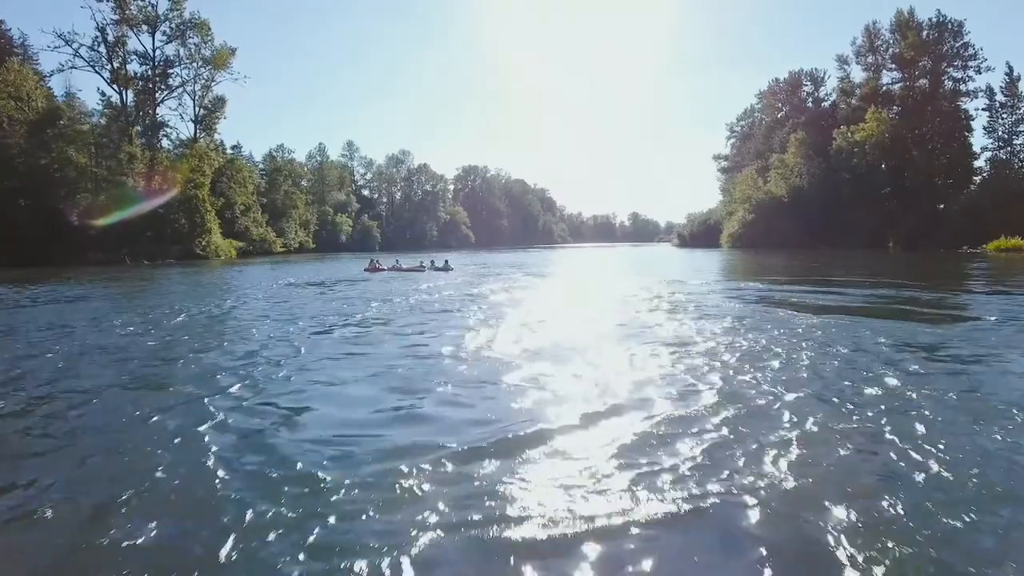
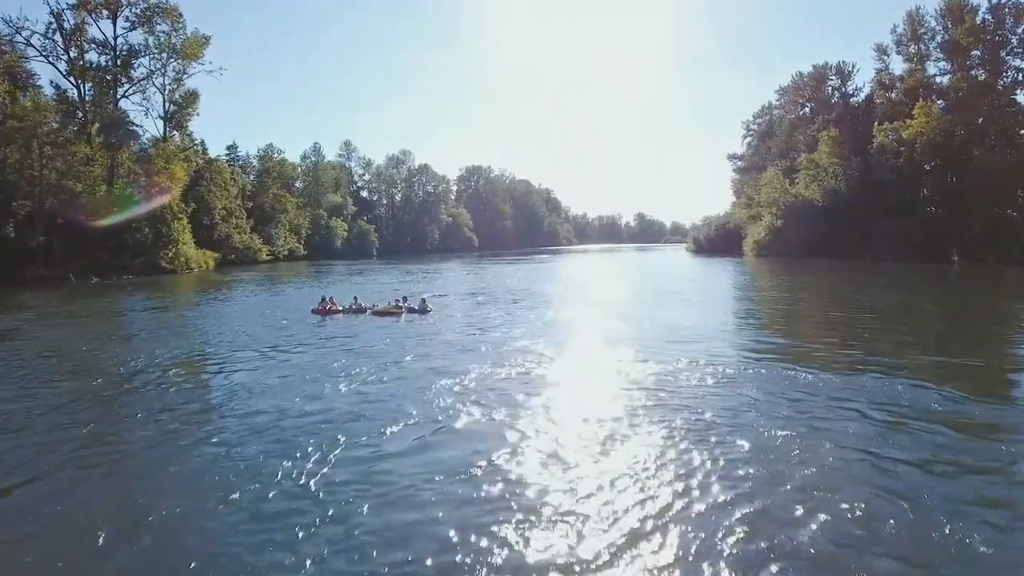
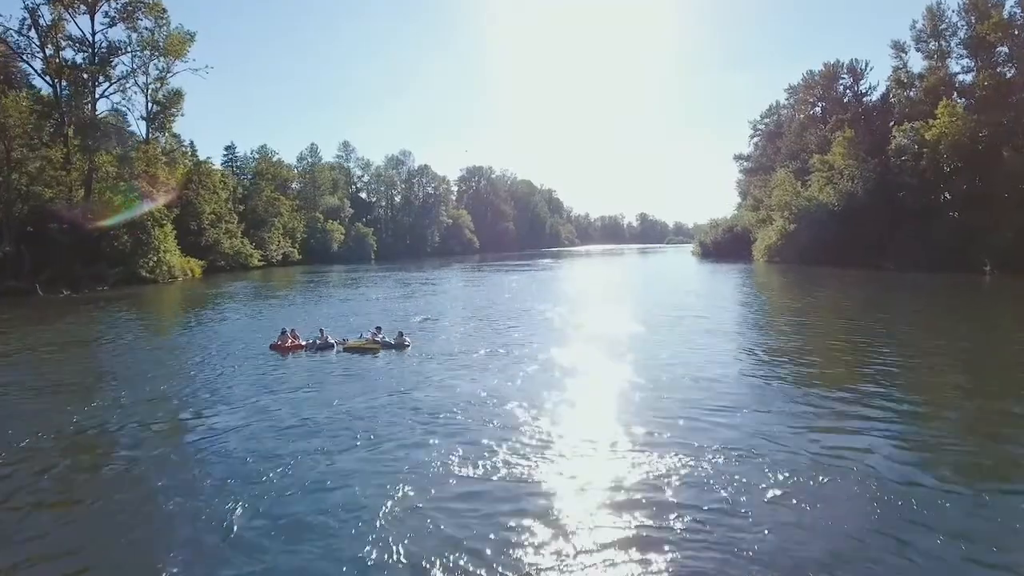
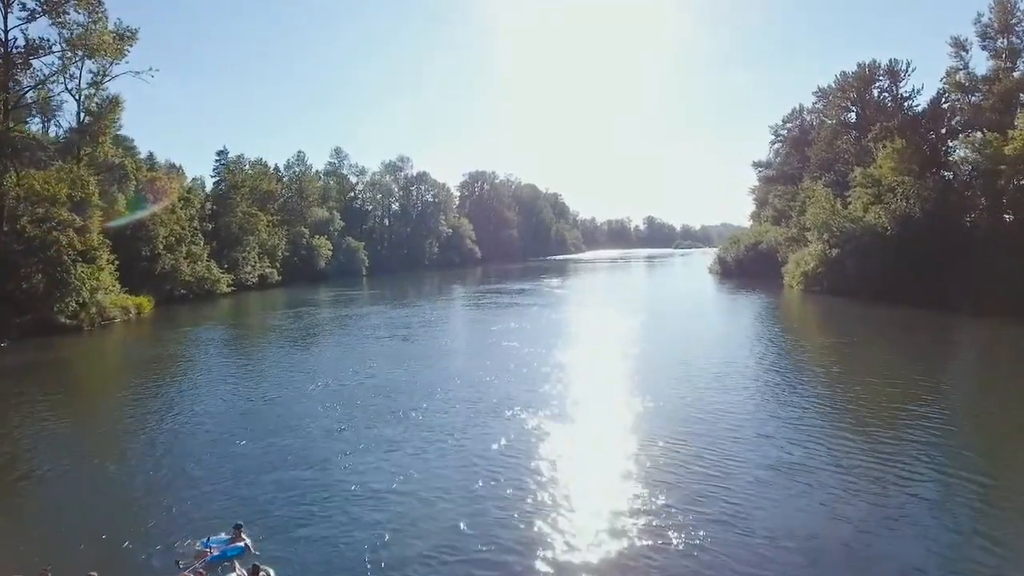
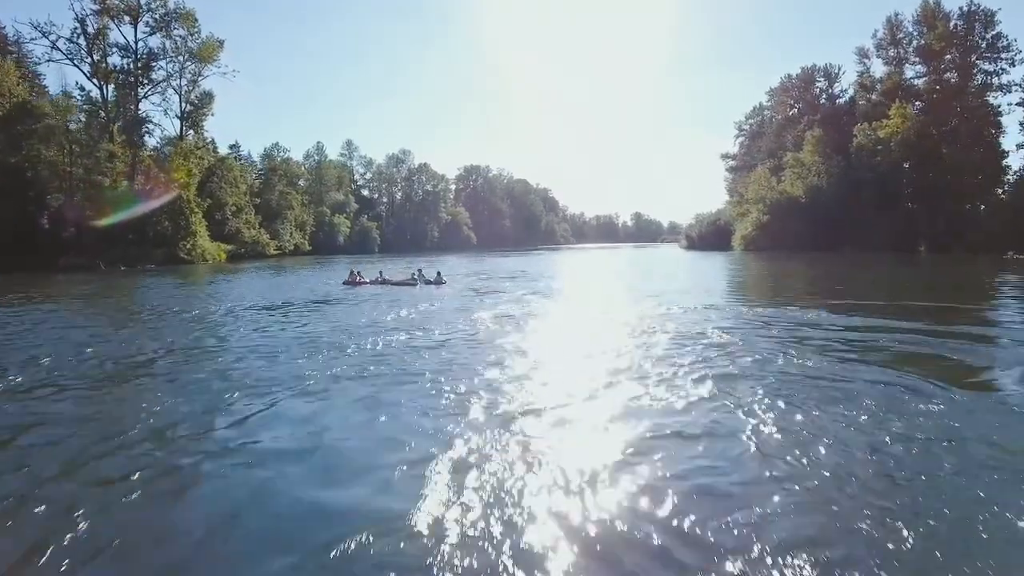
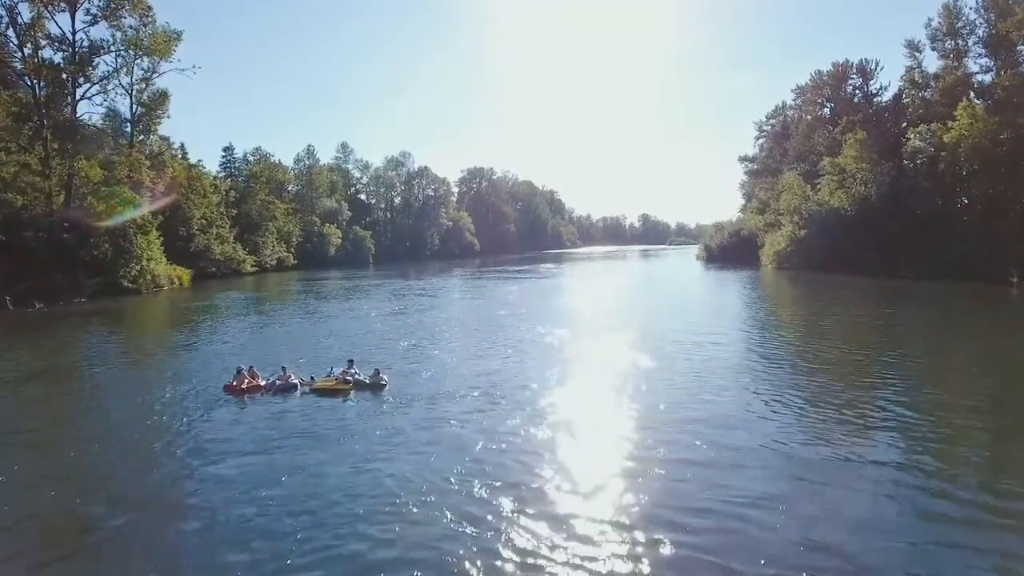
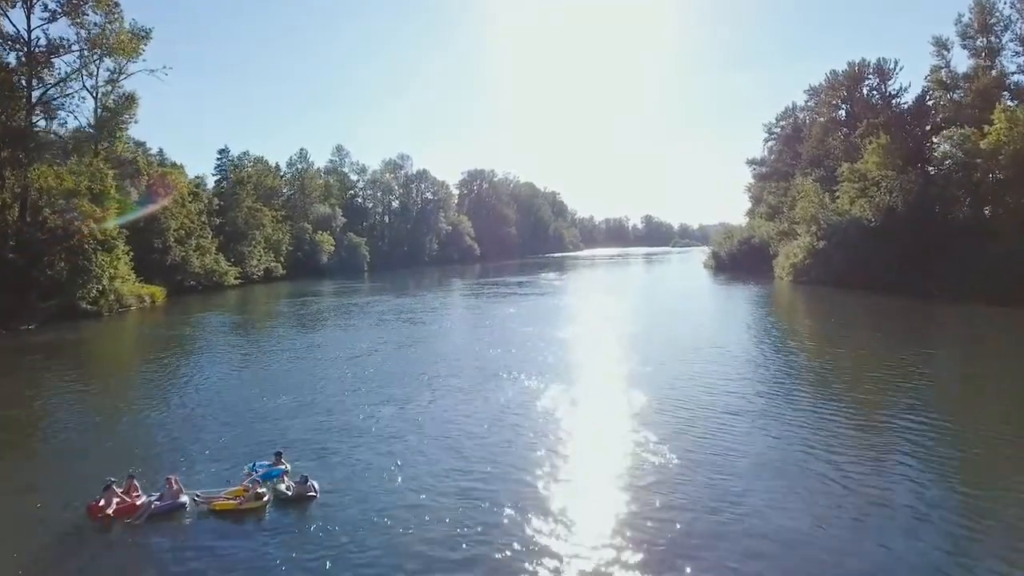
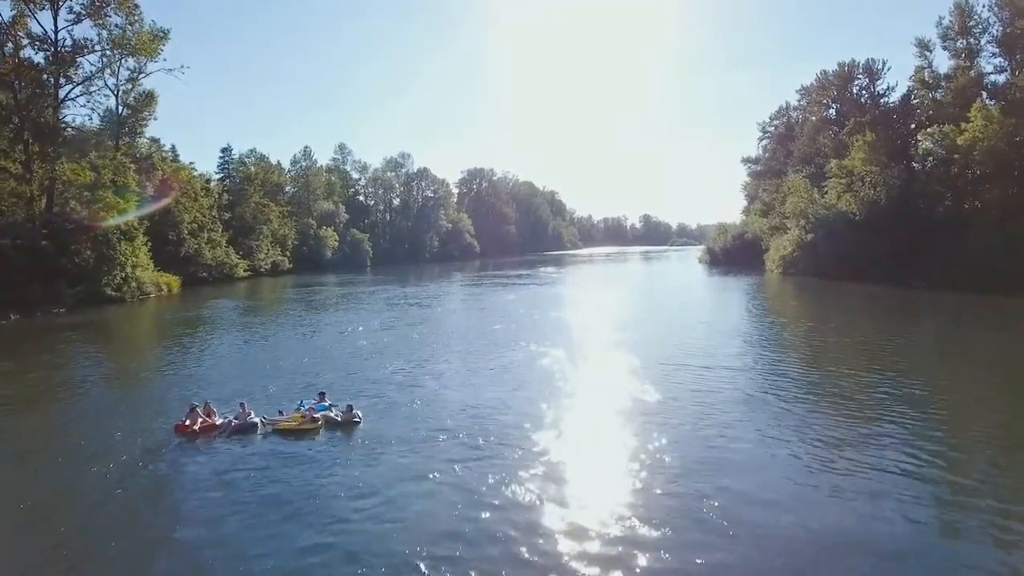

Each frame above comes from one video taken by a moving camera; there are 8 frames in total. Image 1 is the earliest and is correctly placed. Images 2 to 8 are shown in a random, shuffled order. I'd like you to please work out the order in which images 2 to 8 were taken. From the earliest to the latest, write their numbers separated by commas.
5, 2, 3, 6, 8, 7, 4
